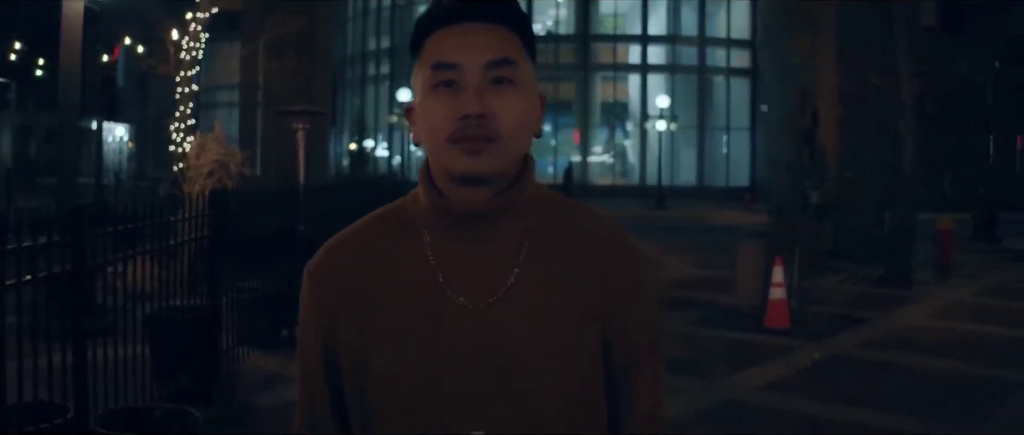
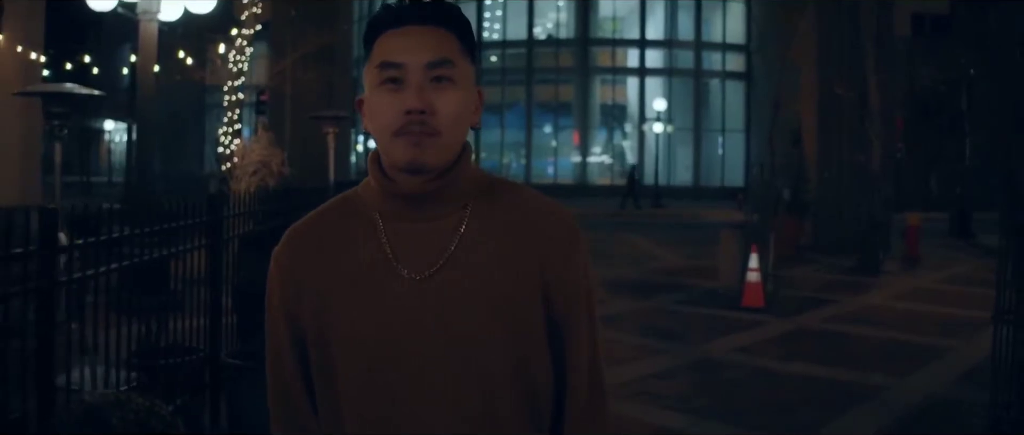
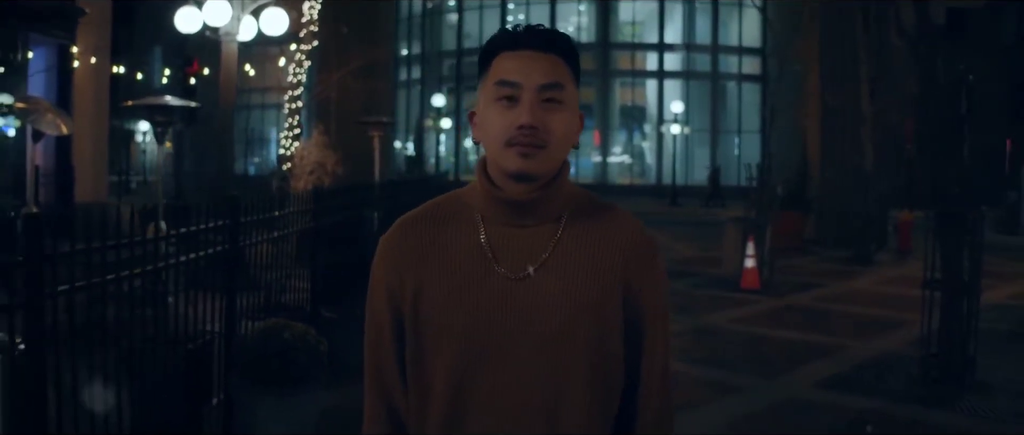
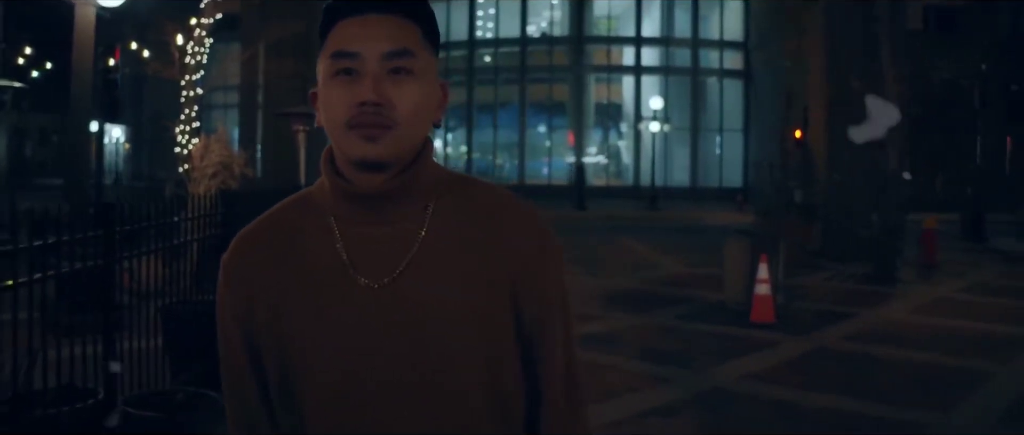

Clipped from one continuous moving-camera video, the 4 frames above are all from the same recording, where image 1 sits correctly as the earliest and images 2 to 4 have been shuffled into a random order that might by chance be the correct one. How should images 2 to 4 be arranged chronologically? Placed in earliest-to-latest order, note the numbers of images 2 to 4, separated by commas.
4, 2, 3
